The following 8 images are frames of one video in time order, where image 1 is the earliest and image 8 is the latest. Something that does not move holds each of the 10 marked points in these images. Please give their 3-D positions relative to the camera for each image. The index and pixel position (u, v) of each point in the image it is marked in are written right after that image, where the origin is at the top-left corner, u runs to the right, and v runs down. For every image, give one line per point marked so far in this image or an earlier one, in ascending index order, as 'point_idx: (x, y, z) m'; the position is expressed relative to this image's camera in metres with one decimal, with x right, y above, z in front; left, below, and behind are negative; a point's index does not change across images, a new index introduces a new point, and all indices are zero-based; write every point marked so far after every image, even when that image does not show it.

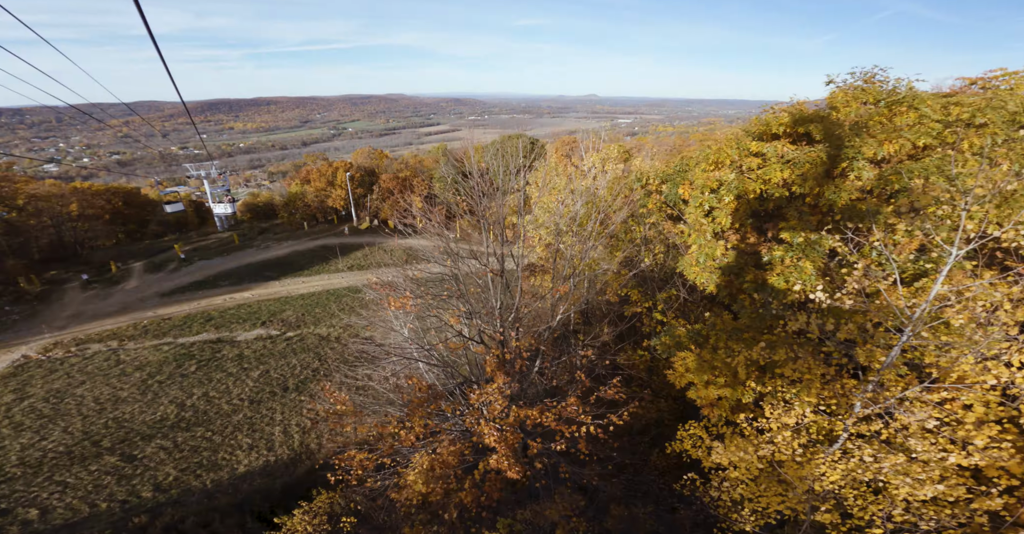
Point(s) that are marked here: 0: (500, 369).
0: (-1.3, -2.6, +10.8) m
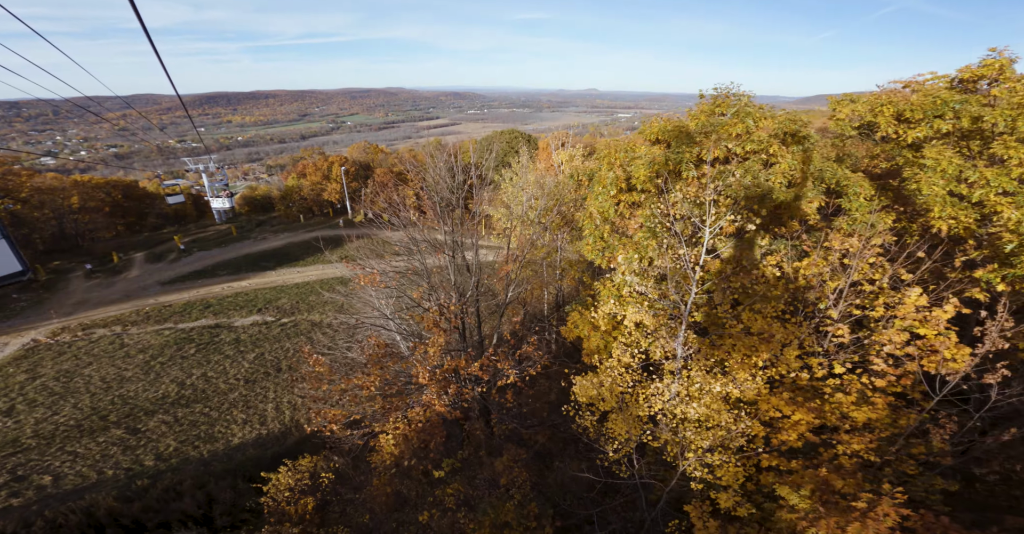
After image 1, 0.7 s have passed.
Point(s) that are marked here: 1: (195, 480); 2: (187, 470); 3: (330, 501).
0: (-2.5, -2.2, +12.4) m
1: (-12.5, -8.4, +16.8) m
2: (-13.2, -8.3, +17.2) m
3: (-5.6, -7.2, +12.9) m
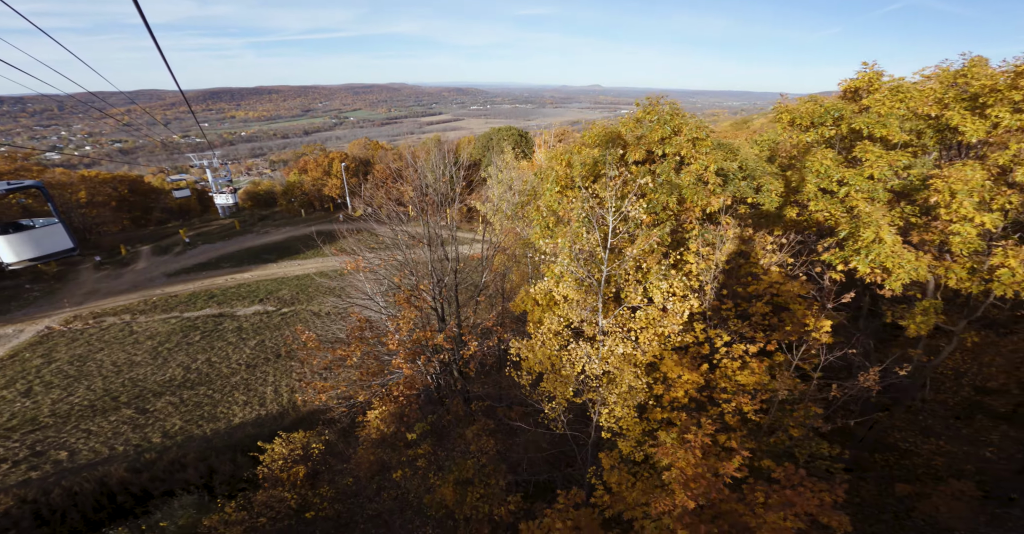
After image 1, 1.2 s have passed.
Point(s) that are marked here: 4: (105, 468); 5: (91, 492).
0: (-3.4, -1.9, +13.7) m
1: (-13.3, -8.0, +18.2) m
2: (-14.1, -7.9, +18.7) m
3: (-6.5, -6.9, +14.3) m
4: (-16.5, -8.3, +17.4) m
5: (-16.3, -8.7, +16.4) m
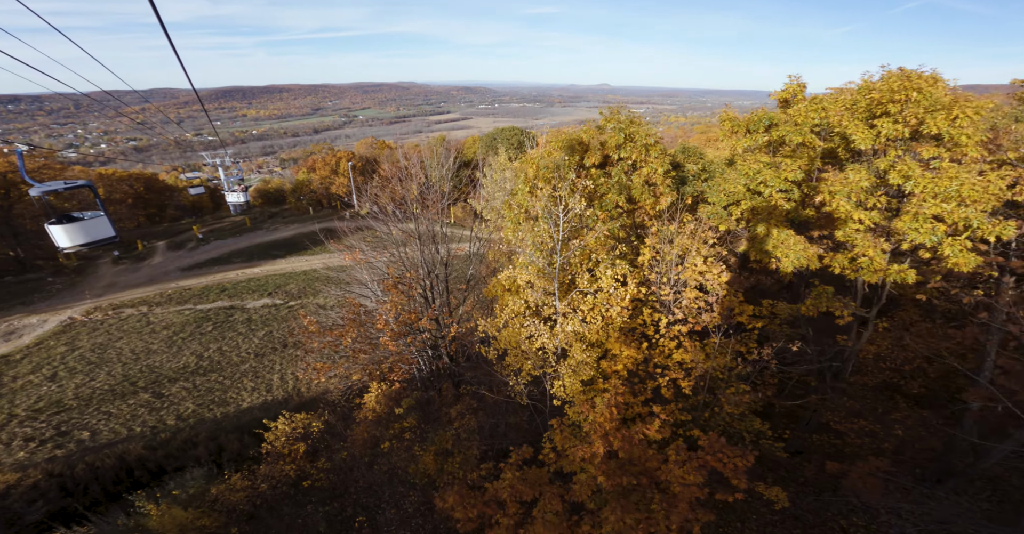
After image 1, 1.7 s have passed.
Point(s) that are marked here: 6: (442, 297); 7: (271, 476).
0: (-4.0, -1.7, +15.0) m
1: (-13.9, -7.7, +19.7) m
2: (-14.6, -7.6, +20.2) m
3: (-7.1, -6.6, +15.7) m
4: (-17.1, -8.0, +18.9) m
5: (-16.8, -8.4, +17.9) m
6: (-2.7, -1.1, +16.0) m
7: (-8.2, -7.1, +14.3) m
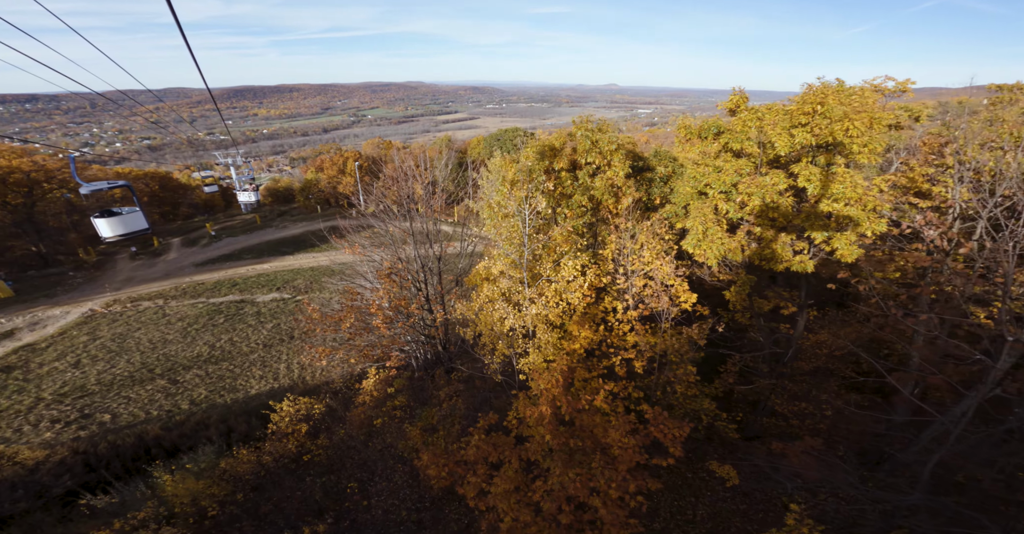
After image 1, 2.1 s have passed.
0: (-4.5, -1.5, +16.4) m
1: (-14.4, -7.5, +21.2) m
2: (-15.2, -7.3, +21.7) m
3: (-7.7, -6.4, +17.1) m
4: (-17.6, -7.7, +20.5) m
5: (-17.4, -8.1, +19.5) m
6: (-3.2, -1.0, +17.3) m
7: (-8.8, -6.9, +15.7) m
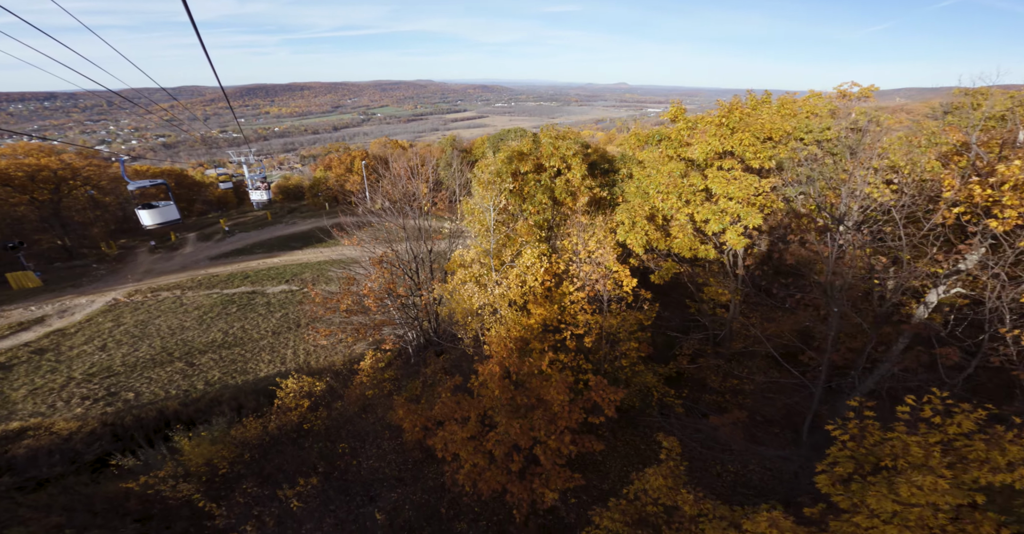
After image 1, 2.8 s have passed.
0: (-5.4, -1.2, +18.3) m
1: (-15.2, -7.0, +23.4) m
2: (-15.9, -6.8, +23.9) m
3: (-8.5, -6.0, +19.1) m
4: (-18.5, -7.2, +22.7) m
5: (-18.2, -7.7, +21.8) m
6: (-4.0, -0.6, +19.3) m
7: (-9.7, -6.5, +17.8) m
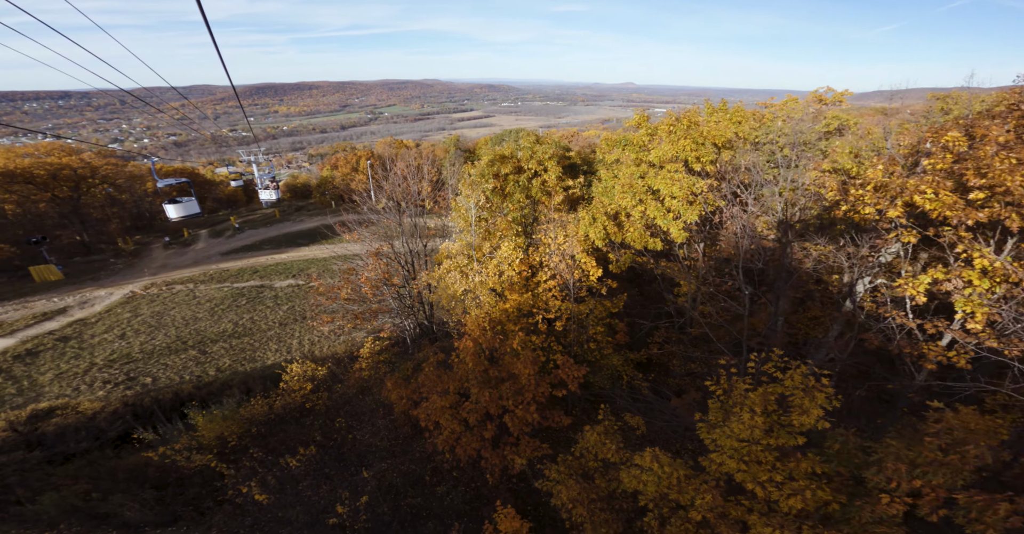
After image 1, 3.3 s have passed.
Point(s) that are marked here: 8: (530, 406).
0: (-6.0, -0.9, +20.0) m
1: (-15.8, -6.6, +25.2) m
2: (-16.5, -6.5, +25.7) m
3: (-9.2, -5.7, +20.8) m
4: (-19.1, -6.8, +24.6) m
5: (-18.9, -7.3, +23.6) m
6: (-4.7, -0.4, +20.9) m
7: (-10.3, -6.2, +19.5) m
8: (+0.5, -4.0, +12.3) m
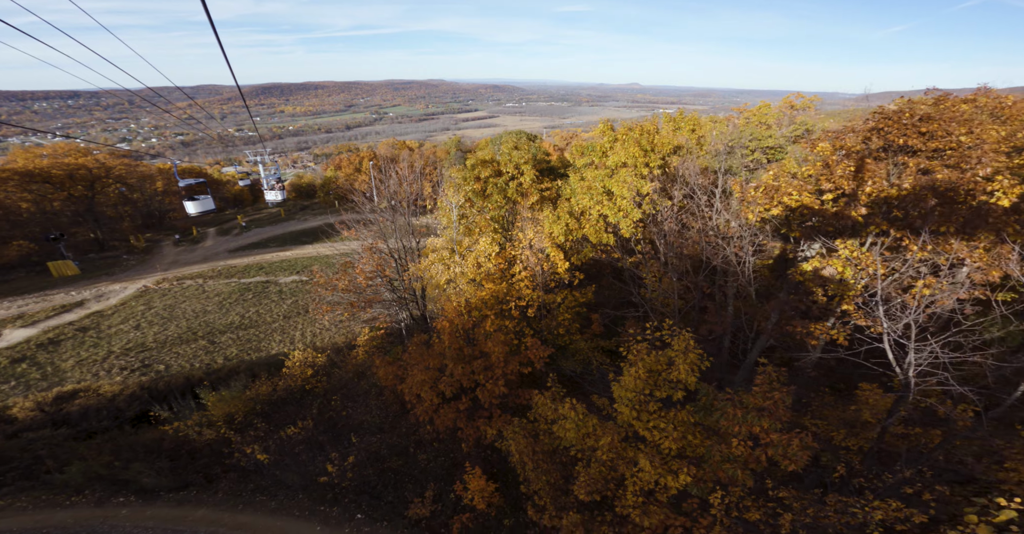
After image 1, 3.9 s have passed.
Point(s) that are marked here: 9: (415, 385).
0: (-6.9, -0.6, +21.9) m
1: (-16.6, -6.3, +27.2) m
2: (-17.4, -6.2, +27.7) m
3: (-10.1, -5.5, +22.7) m
4: (-19.9, -6.5, +26.6) m
5: (-19.7, -7.0, +25.6) m
6: (-5.5, -0.1, +22.8) m
7: (-11.2, -5.9, +21.4) m
8: (-0.4, -3.8, +14.2) m
9: (-3.3, -4.0, +14.4) m
